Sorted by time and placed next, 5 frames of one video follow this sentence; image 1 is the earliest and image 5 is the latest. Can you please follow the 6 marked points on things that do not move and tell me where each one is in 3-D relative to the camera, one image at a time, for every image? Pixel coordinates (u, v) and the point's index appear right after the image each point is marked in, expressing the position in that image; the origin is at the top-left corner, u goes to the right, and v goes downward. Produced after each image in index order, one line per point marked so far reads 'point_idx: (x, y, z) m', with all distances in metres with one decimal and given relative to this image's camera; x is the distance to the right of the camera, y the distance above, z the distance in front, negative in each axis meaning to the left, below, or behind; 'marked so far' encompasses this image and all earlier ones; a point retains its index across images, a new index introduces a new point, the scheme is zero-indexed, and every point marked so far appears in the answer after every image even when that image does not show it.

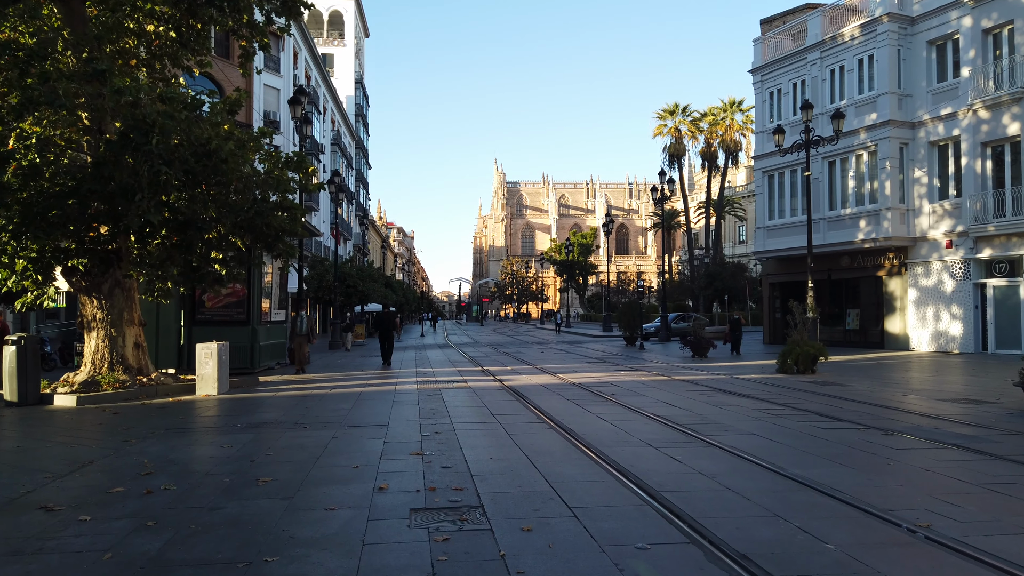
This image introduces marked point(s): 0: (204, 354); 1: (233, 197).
0: (-5.5, -1.2, +13.7) m
1: (-4.9, +1.6, +13.6) m
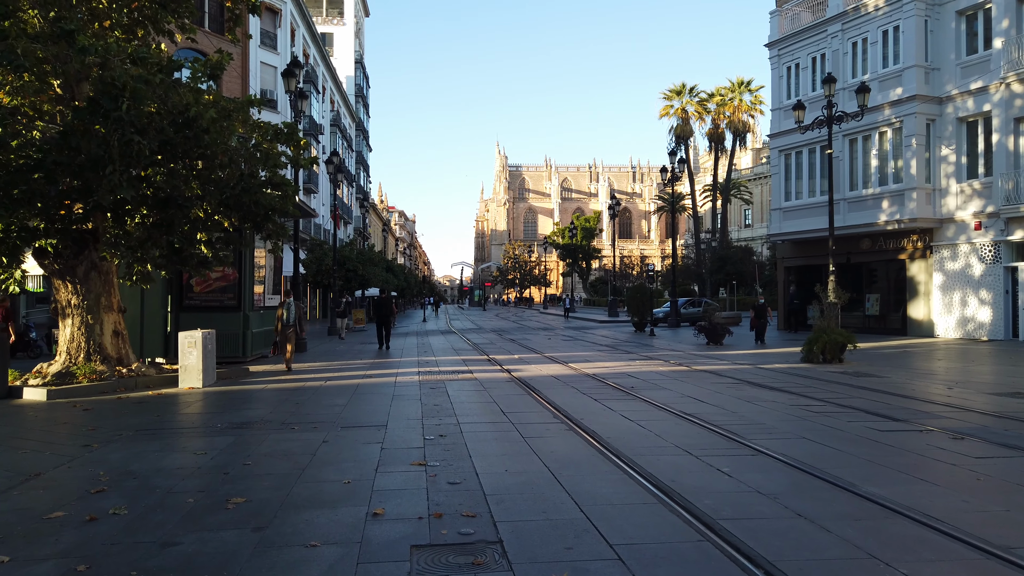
0: (-5.3, -0.9, +12.6) m
1: (-4.8, +1.9, +12.4) m
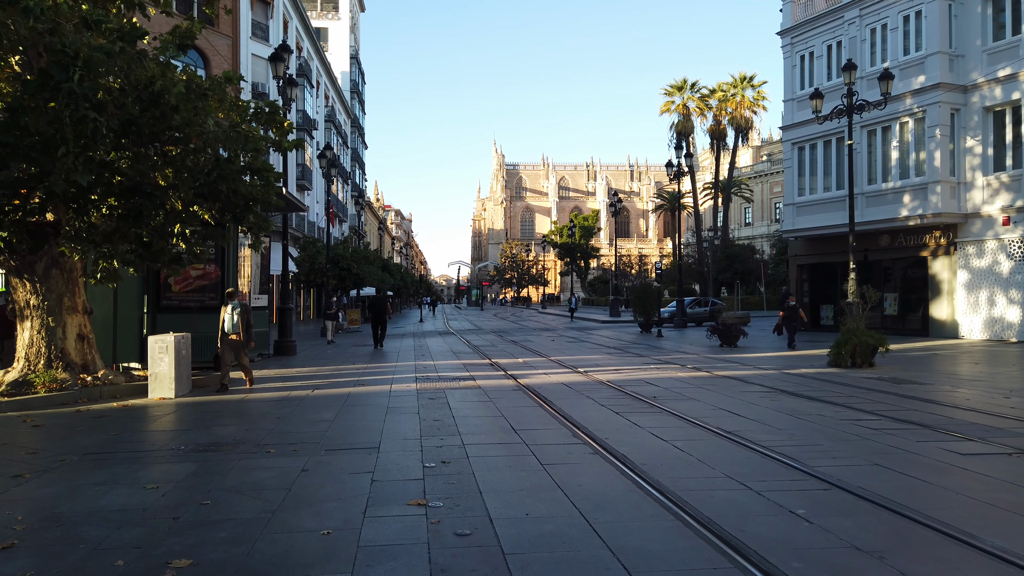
0: (-5.2, -0.9, +11.3) m
1: (-4.7, +1.9, +11.1) m
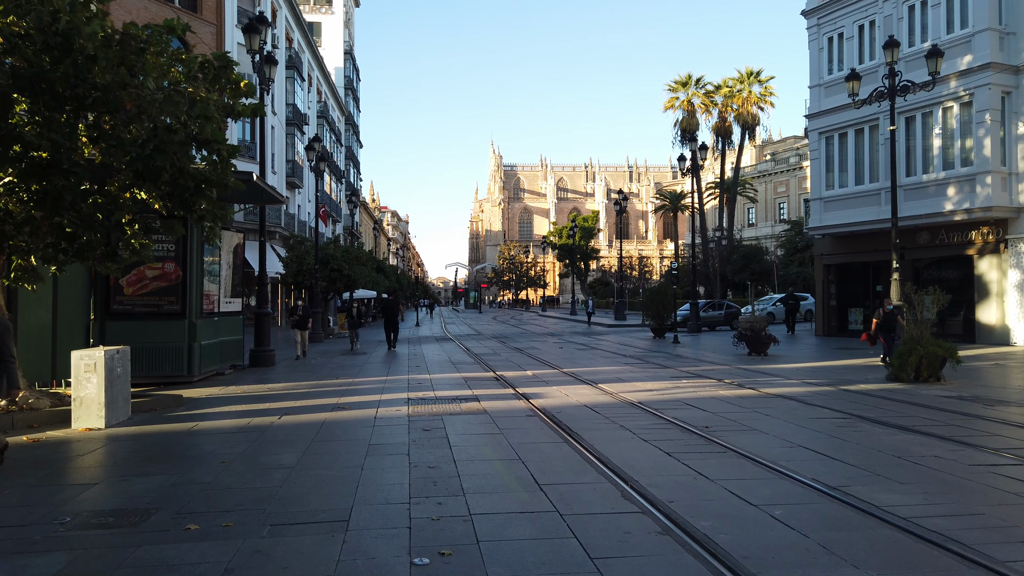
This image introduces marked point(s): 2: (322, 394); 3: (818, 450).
0: (-5.1, -0.9, +9.0) m
1: (-4.5, +1.9, +8.9) m
2: (-3.1, -1.7, +12.5) m
3: (+2.9, -1.6, +7.4) m
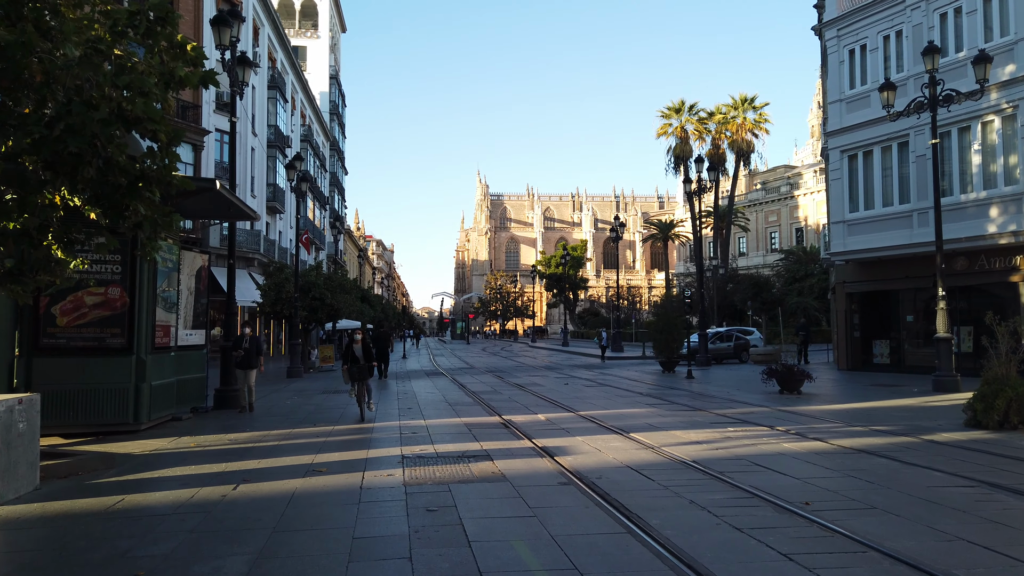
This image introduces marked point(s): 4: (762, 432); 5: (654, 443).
0: (-4.8, -1.2, +6.7) m
1: (-4.2, +1.6, +6.7) m
2: (-2.9, -2.1, +10.2) m
3: (+3.3, -1.8, +5.2) m
4: (+3.6, -2.1, +11.1) m
5: (+1.8, -2.0, +10.1) m
